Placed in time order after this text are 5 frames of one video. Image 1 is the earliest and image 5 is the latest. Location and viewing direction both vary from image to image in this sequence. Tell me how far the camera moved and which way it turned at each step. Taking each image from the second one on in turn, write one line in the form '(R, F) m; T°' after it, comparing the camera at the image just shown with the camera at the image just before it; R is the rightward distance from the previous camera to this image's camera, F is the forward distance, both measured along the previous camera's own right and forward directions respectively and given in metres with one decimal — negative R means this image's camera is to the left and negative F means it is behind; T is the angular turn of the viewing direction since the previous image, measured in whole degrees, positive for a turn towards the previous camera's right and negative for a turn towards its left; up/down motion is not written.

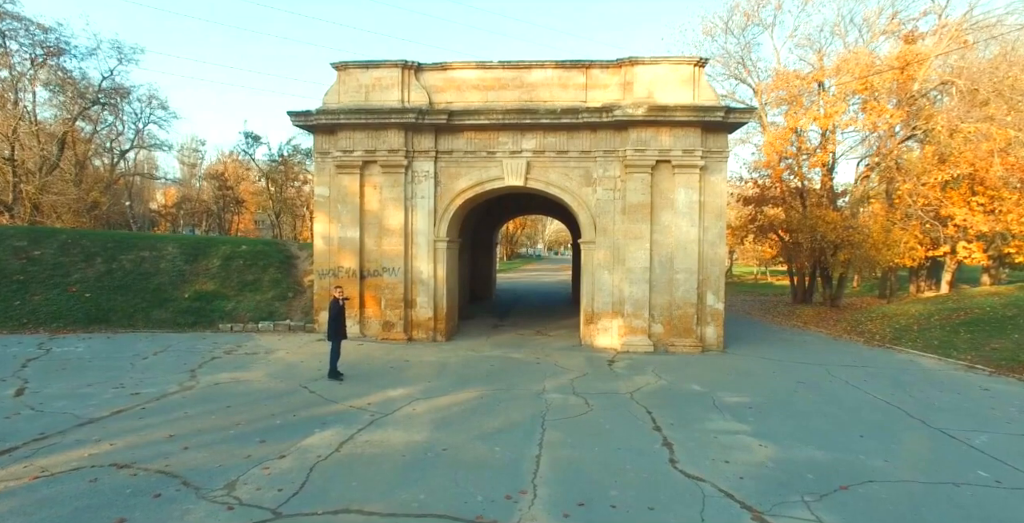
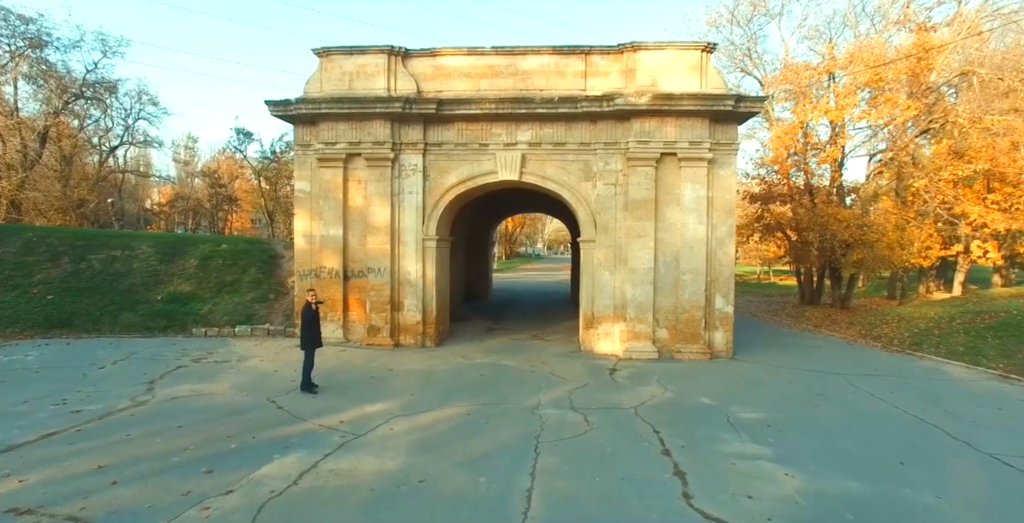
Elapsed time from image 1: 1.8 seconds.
(+0.1, +0.9) m; 0°
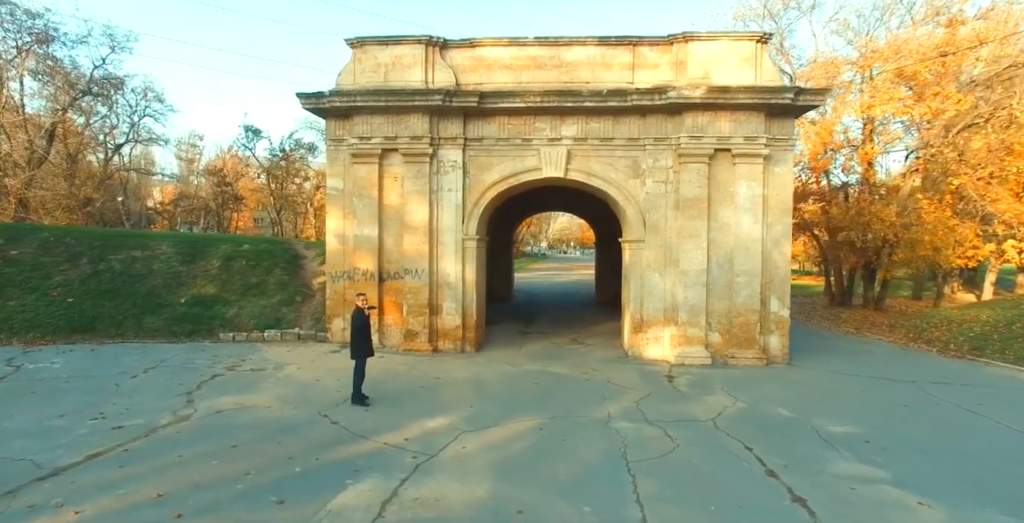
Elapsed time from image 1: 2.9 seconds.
(-1.0, +0.6) m; 0°
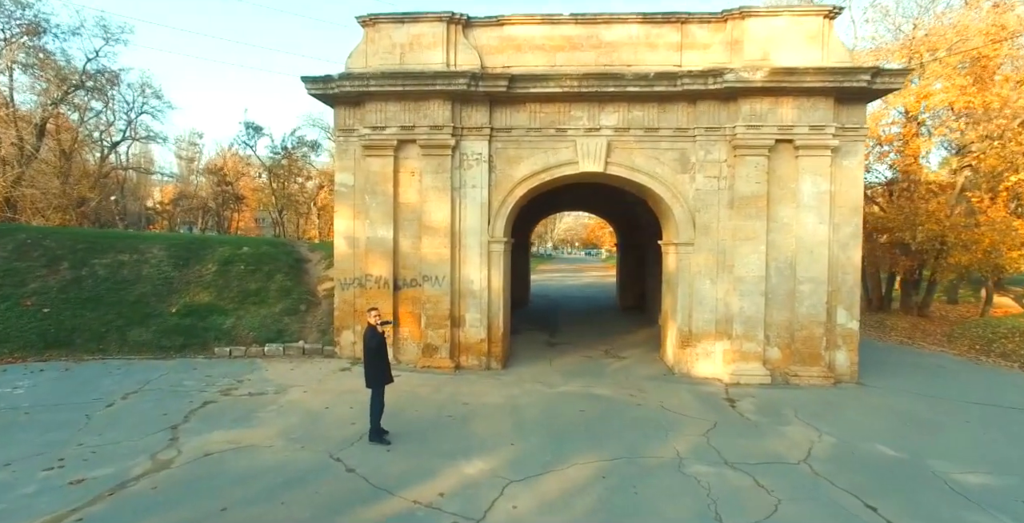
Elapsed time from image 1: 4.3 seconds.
(-0.6, +1.3) m; 0°
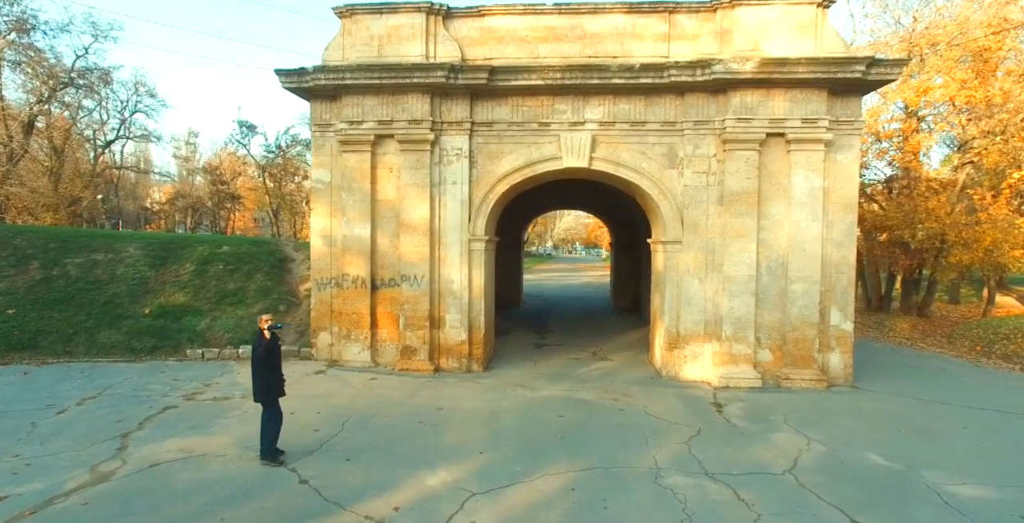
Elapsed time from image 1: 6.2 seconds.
(+0.4, +0.3) m; 0°
